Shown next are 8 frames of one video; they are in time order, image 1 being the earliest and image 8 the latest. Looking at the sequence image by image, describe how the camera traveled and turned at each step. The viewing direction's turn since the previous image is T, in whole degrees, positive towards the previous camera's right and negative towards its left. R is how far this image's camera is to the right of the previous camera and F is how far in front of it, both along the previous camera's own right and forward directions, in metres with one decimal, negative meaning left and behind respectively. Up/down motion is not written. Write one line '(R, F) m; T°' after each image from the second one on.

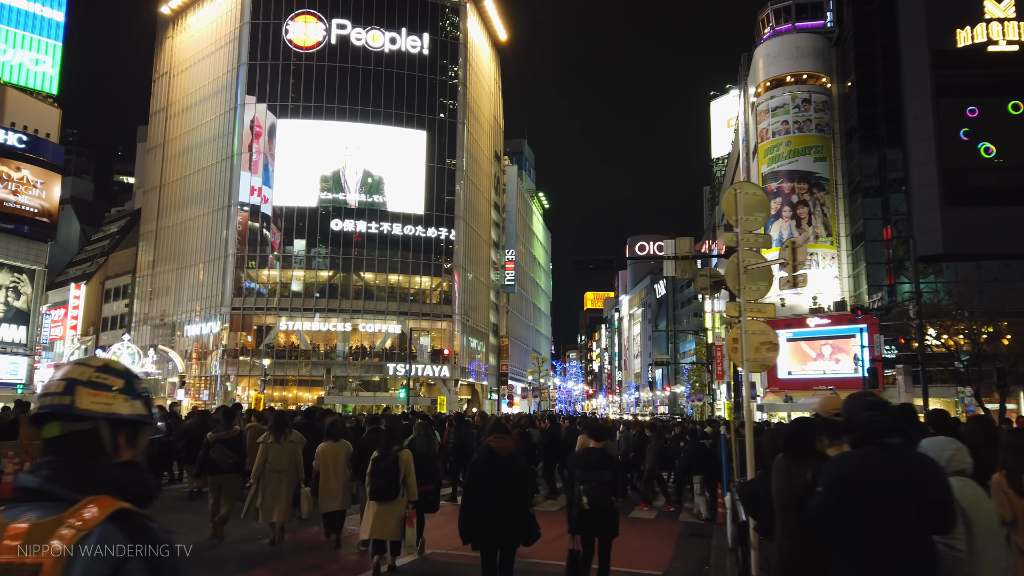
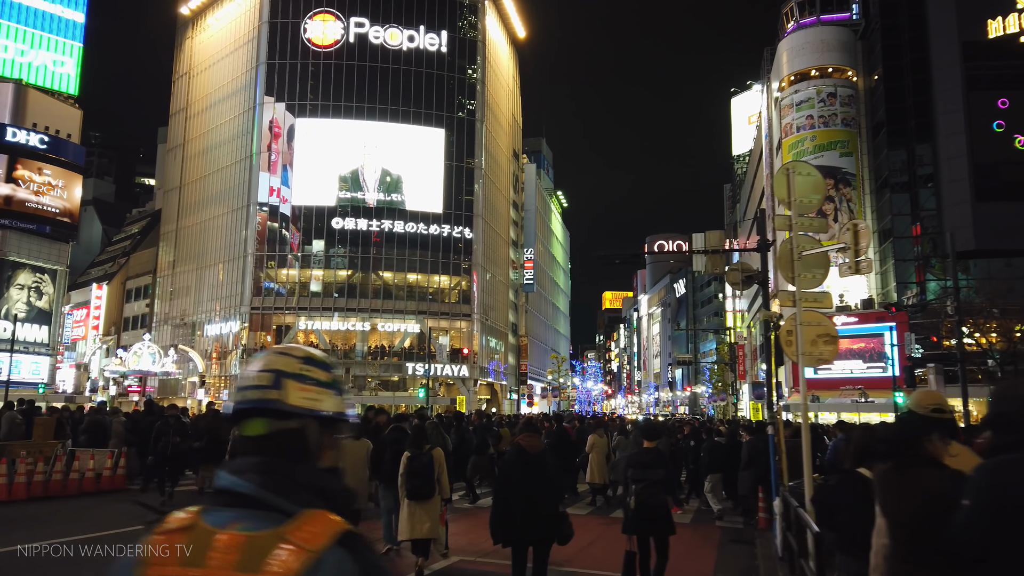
(-0.2, +0.6) m; -1°
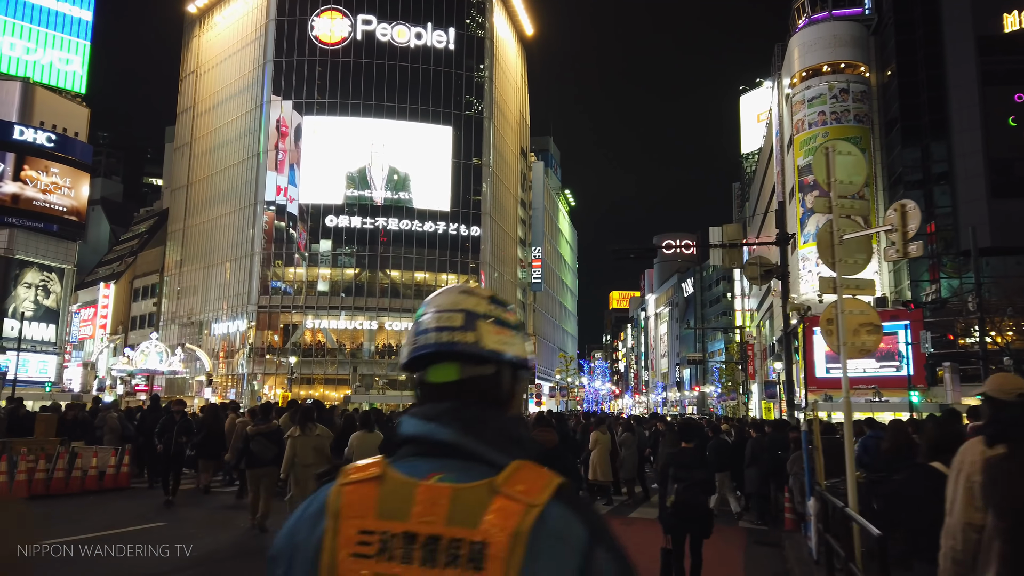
(-0.1, +0.4) m; 0°
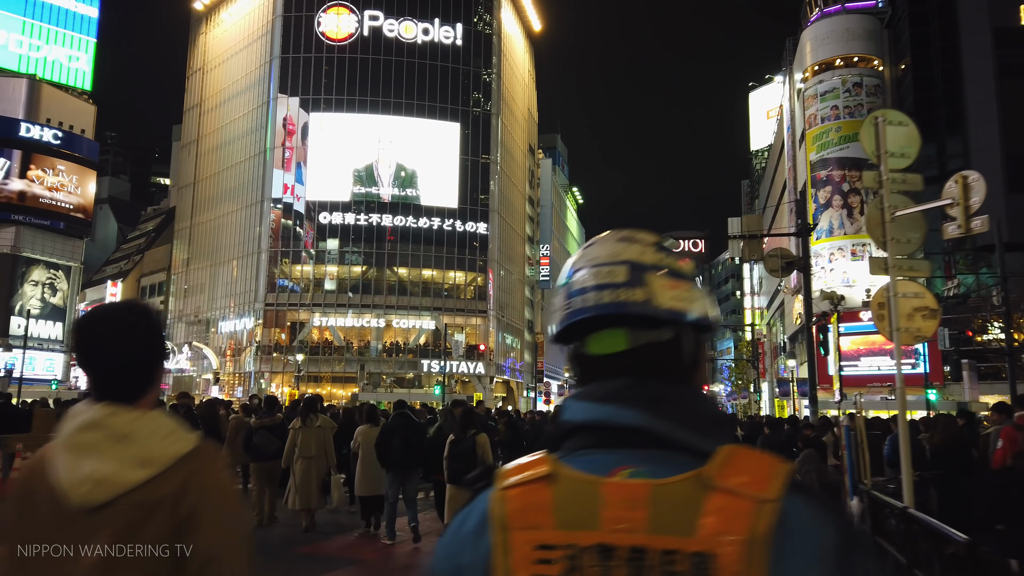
(-0.1, +0.5) m; 0°
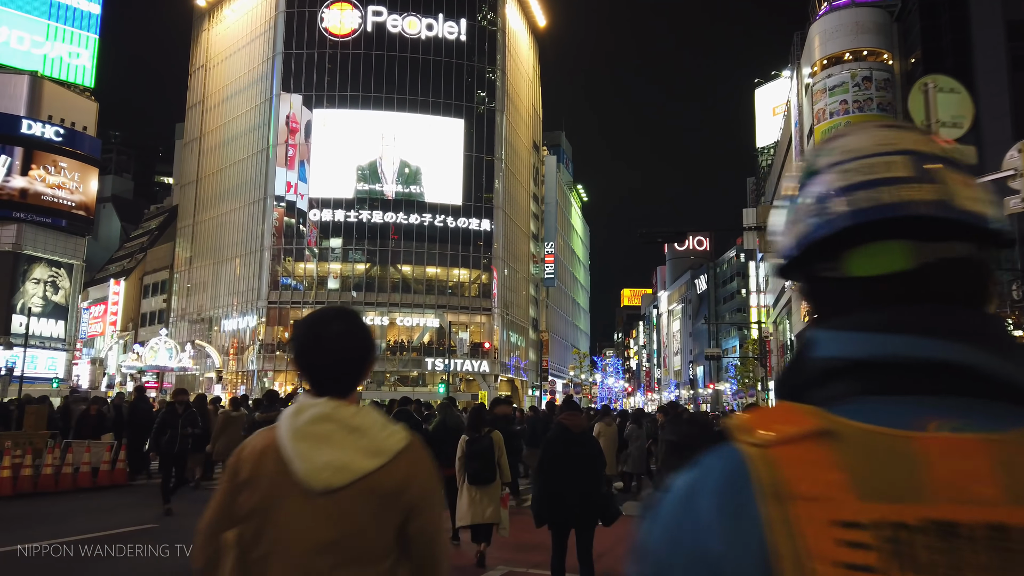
(-0.1, +0.5) m; 0°
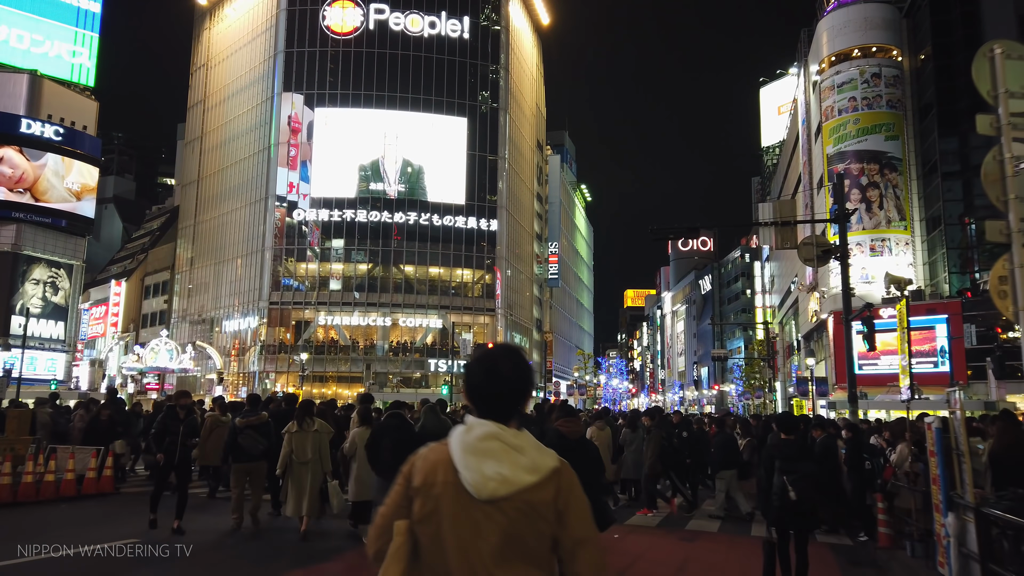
(-0.1, +0.6) m; 0°
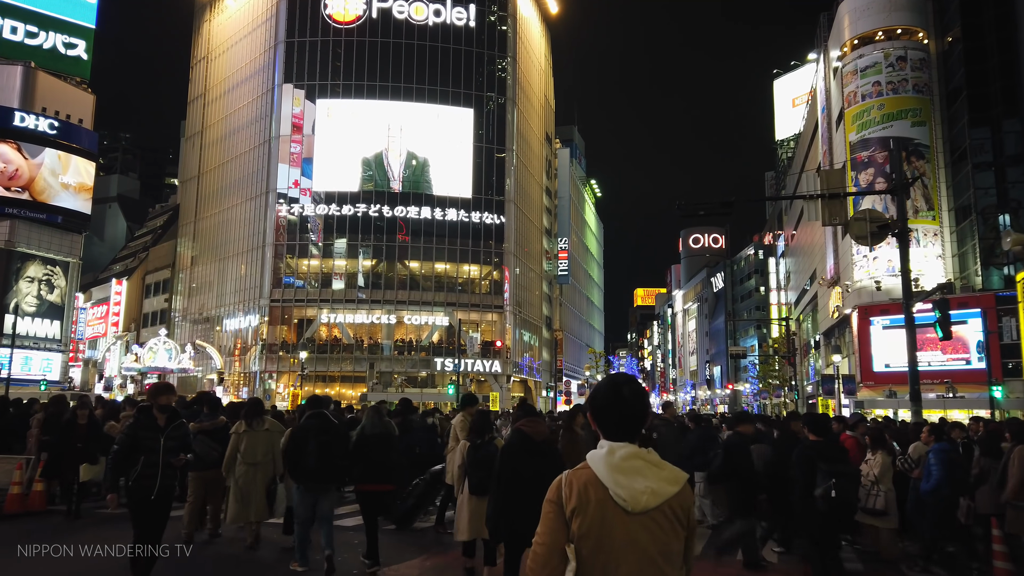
(0.0, +2.0) m; -1°
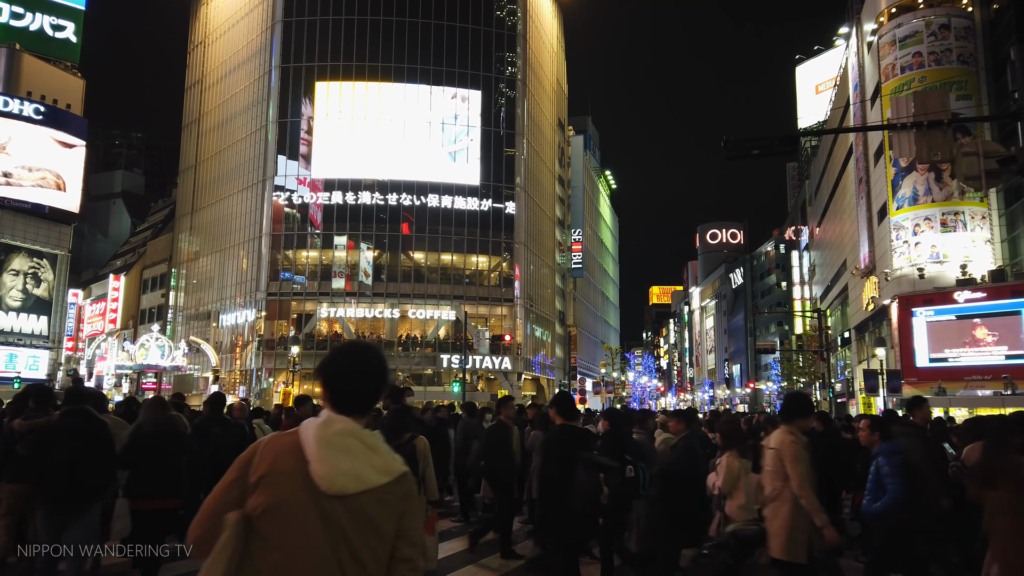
(+0.3, +3.3) m; -1°
